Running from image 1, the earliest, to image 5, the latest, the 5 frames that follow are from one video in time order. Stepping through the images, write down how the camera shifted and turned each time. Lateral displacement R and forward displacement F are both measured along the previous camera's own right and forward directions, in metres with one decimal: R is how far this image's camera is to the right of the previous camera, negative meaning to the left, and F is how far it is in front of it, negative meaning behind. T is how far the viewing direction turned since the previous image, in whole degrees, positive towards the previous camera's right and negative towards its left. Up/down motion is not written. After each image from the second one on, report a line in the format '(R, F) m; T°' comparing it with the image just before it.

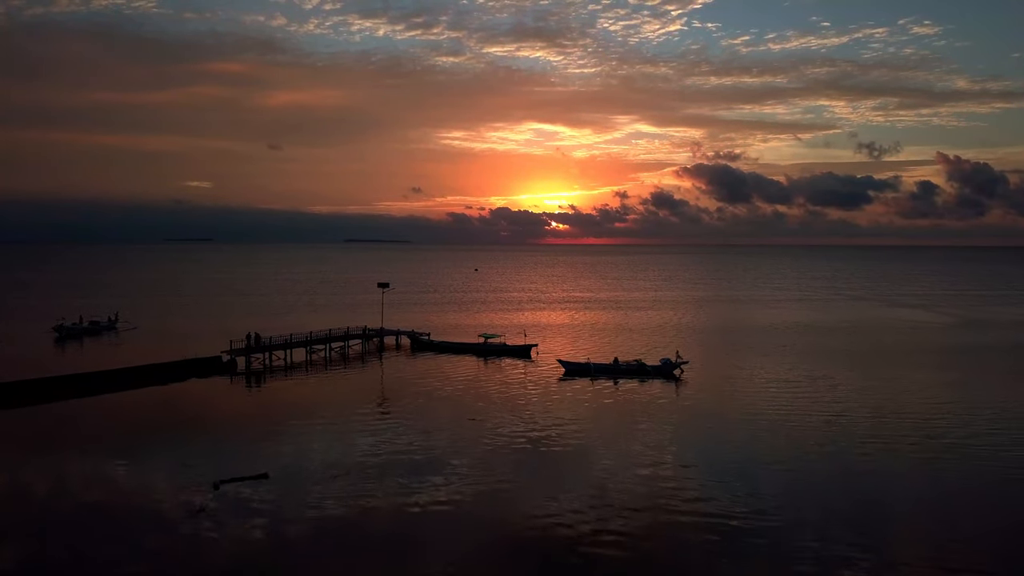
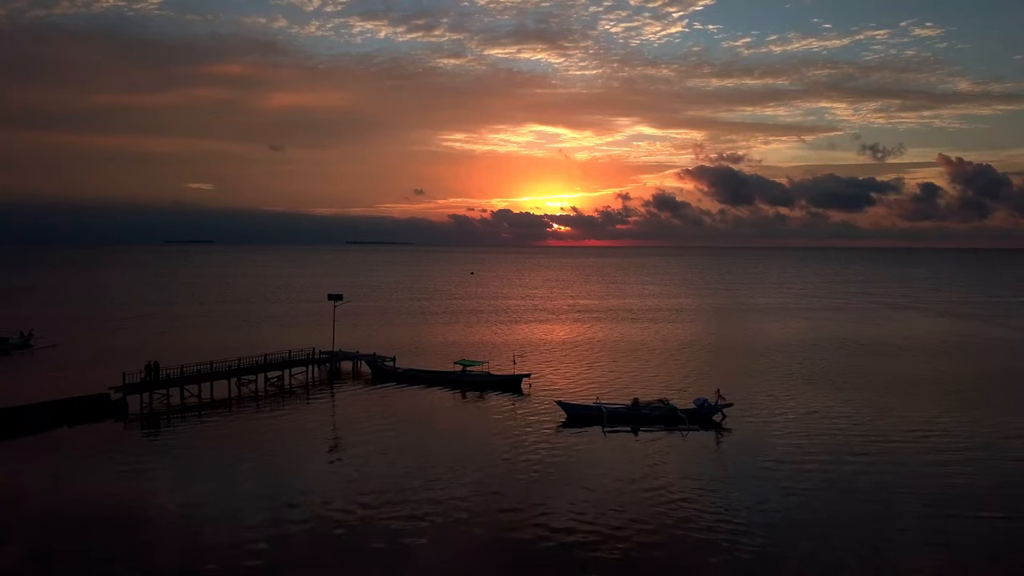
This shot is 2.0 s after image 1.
(+0.5, +7.4) m; 0°
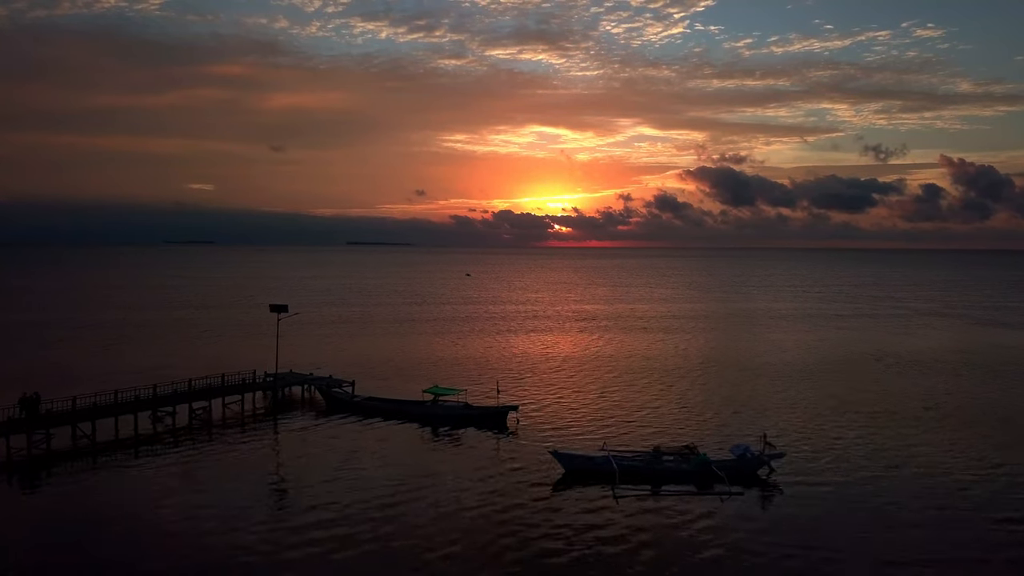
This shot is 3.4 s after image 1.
(+0.5, +5.5) m; 0°
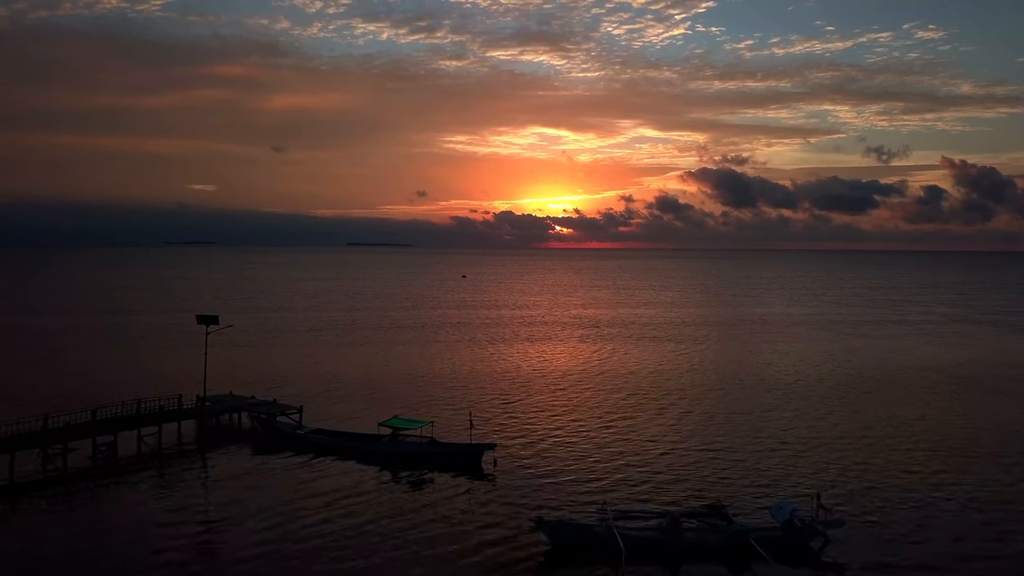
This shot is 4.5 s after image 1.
(+0.3, +4.4) m; 0°
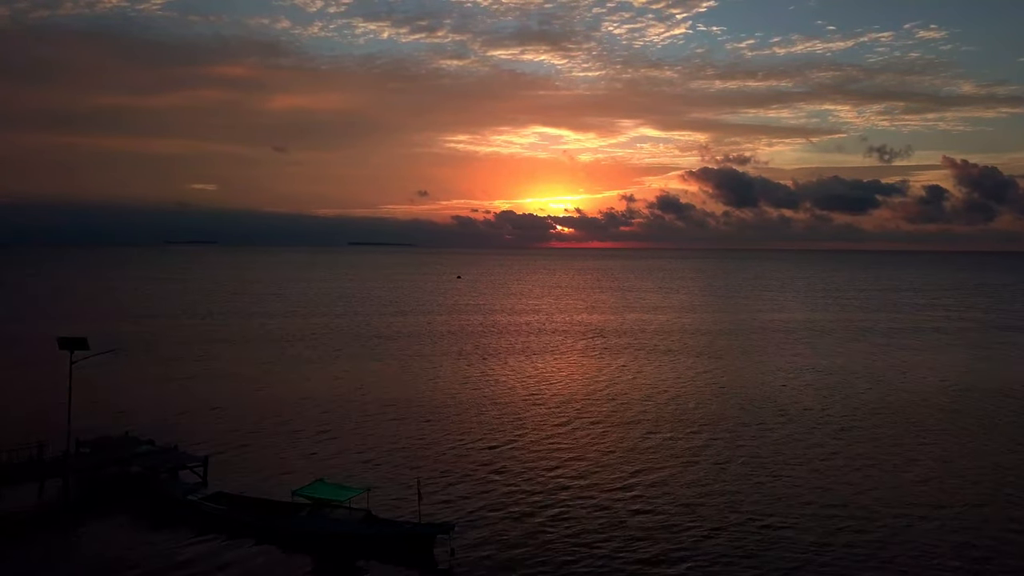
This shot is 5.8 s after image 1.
(0.0, +3.9) m; 0°
